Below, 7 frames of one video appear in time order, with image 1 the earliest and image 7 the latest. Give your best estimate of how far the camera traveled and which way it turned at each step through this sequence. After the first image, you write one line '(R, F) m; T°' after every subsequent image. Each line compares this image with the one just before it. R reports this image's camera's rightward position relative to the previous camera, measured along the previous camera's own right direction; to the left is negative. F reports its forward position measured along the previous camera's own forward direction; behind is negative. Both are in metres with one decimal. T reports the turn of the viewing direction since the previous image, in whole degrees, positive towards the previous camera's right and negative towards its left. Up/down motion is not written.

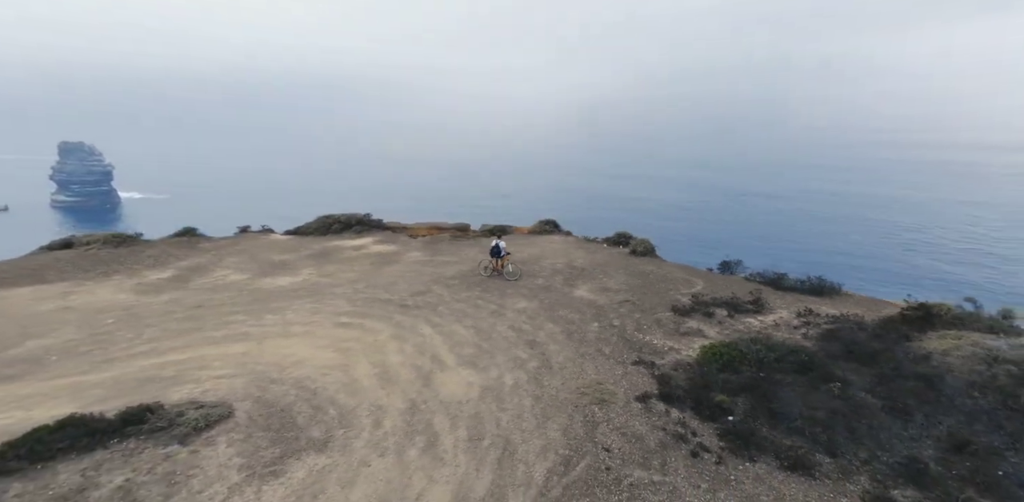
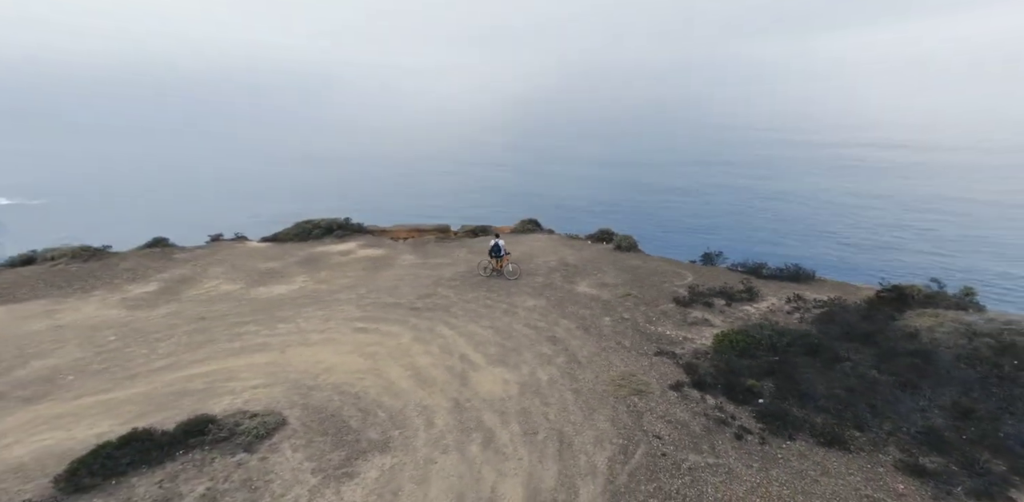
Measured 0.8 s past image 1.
(-1.9, 0.0) m; +4°
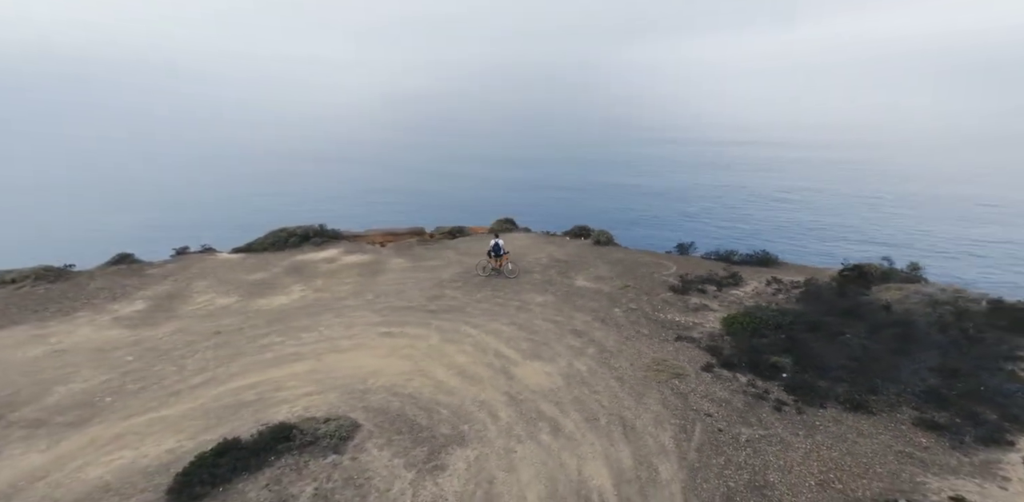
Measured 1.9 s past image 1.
(-2.4, -0.2) m; +5°
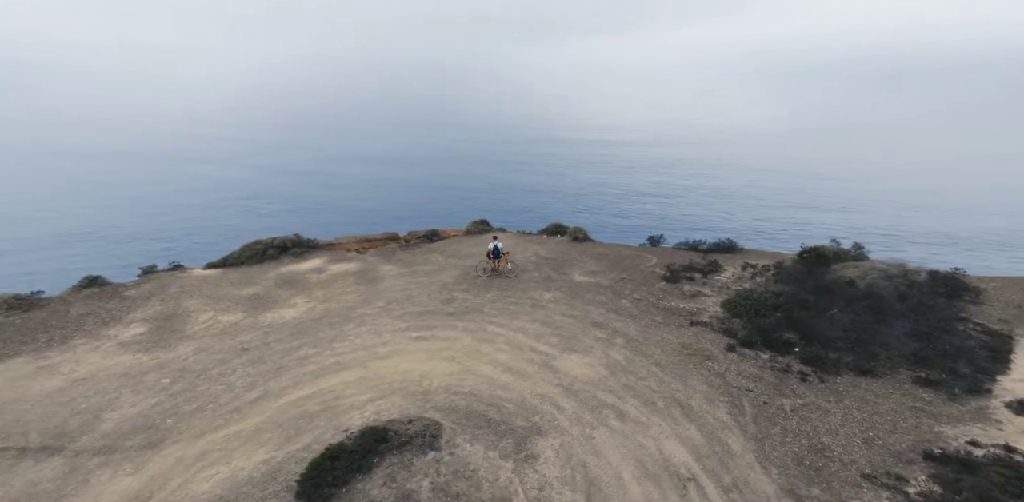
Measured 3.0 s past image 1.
(-2.6, -0.5) m; +6°
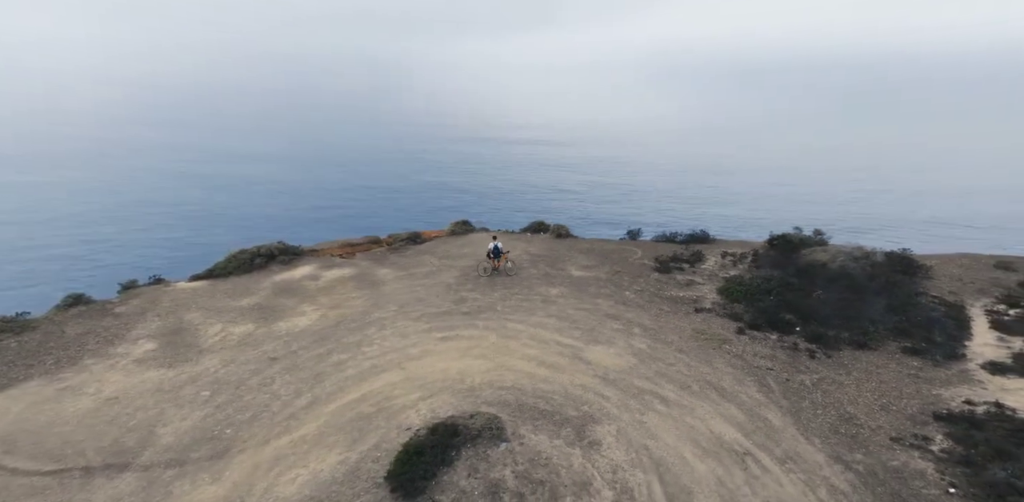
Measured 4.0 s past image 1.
(-2.0, -0.6) m; +4°
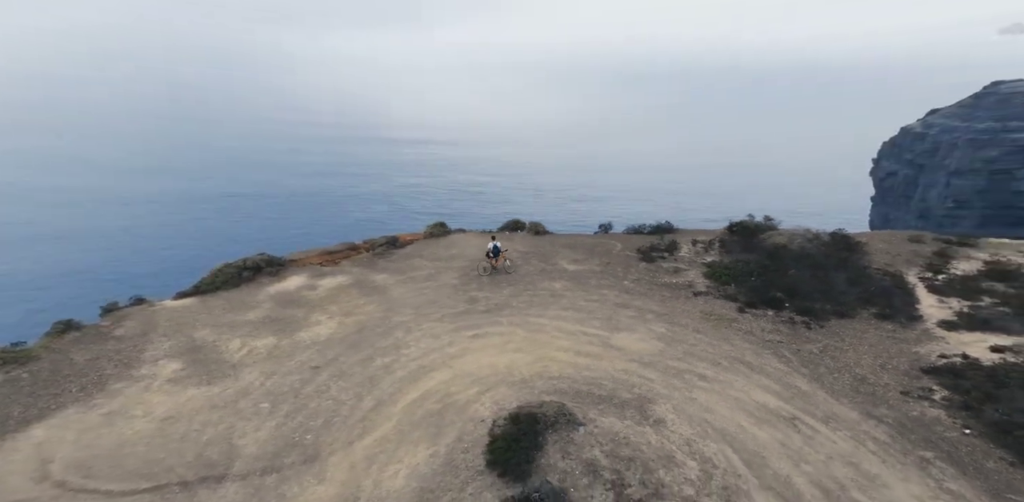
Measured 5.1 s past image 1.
(-2.5, -1.0) m; +5°
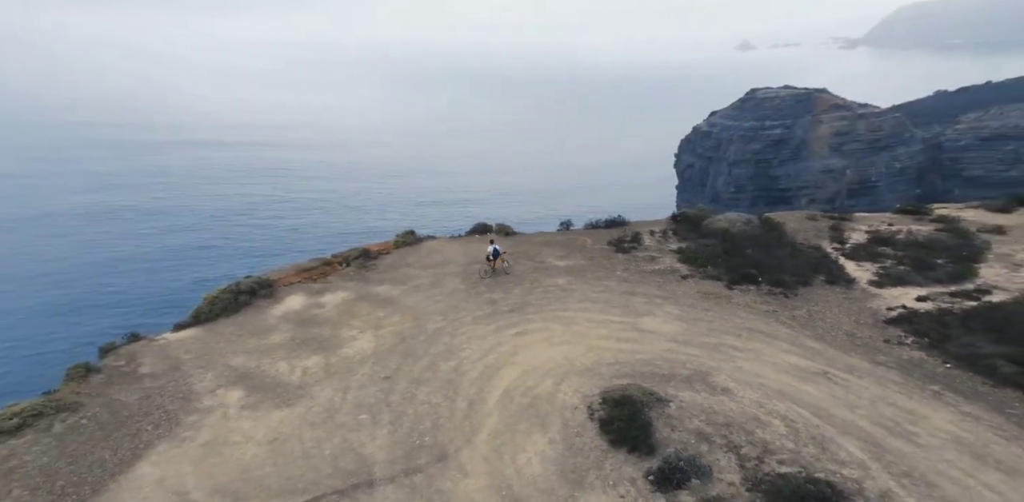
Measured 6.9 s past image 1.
(-3.9, -2.1) m; +7°
